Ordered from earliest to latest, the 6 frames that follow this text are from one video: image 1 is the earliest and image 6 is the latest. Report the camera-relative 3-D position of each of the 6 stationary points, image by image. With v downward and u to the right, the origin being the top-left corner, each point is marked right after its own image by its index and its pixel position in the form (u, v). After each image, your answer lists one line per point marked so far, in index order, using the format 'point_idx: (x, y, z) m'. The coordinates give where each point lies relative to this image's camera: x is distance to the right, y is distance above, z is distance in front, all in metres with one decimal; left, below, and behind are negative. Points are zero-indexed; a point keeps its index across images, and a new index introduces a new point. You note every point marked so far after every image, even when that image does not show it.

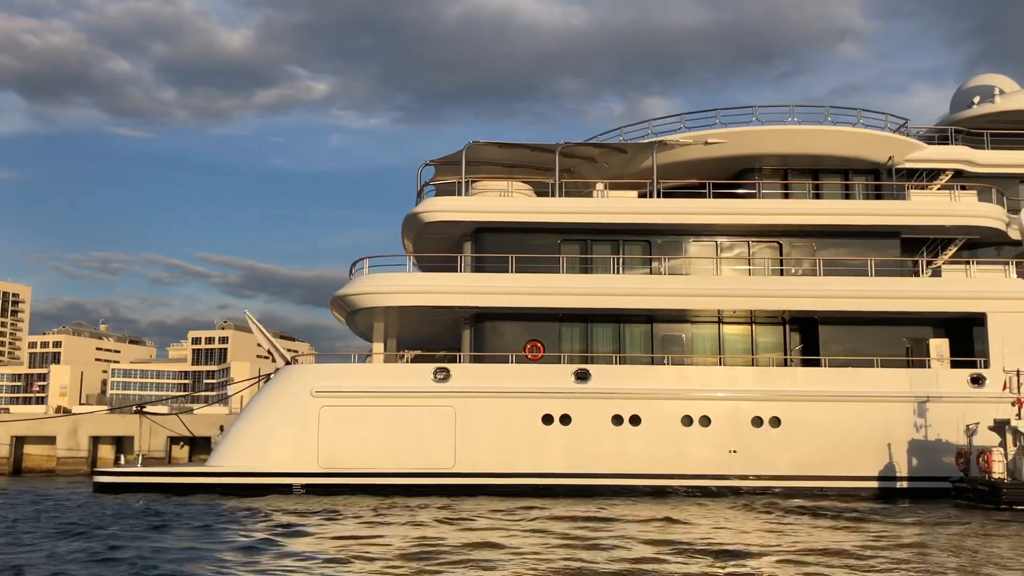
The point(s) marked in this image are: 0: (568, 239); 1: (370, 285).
0: (+1.2, +1.0, +17.6) m
1: (-2.6, 0.0, +16.8) m
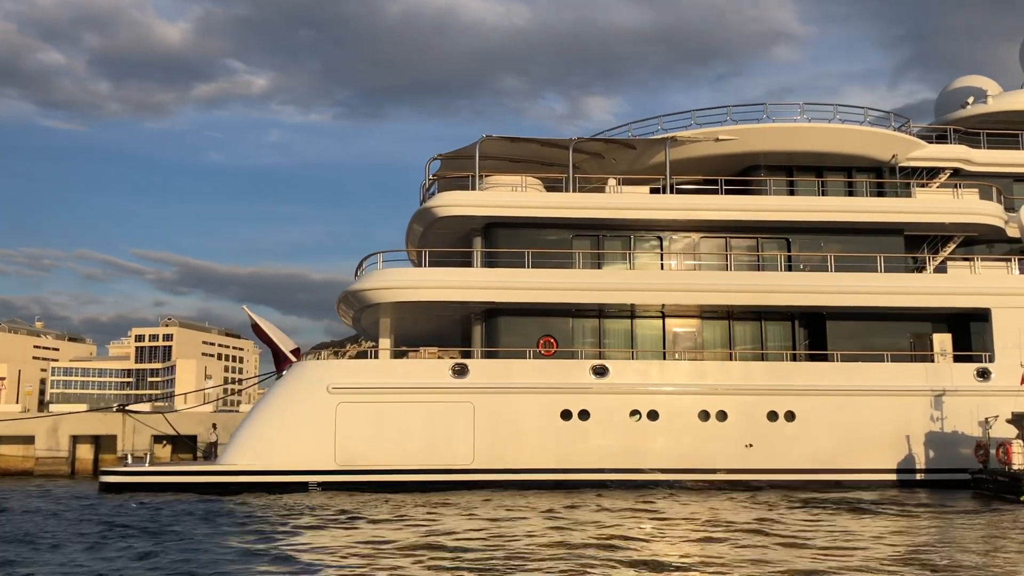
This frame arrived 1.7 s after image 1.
0: (+1.4, +1.1, +17.5) m
1: (-2.3, +0.1, +16.6) m
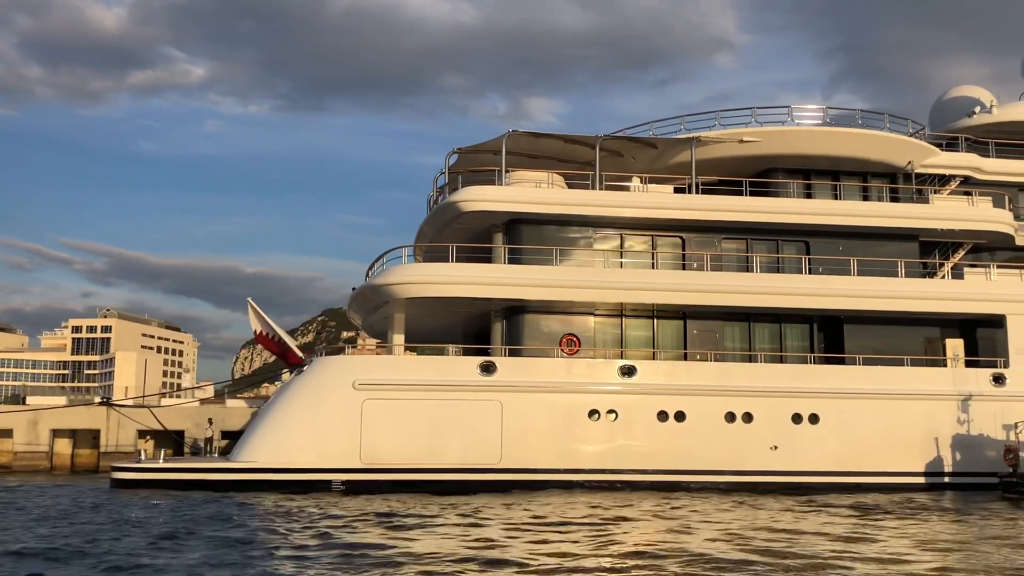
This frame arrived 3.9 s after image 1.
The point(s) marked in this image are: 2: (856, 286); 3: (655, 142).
0: (+1.8, +1.1, +17.4) m
1: (-1.9, +0.2, +16.2) m
2: (+6.8, 0.0, +17.0) m
3: (+2.9, +2.9, +17.3) m
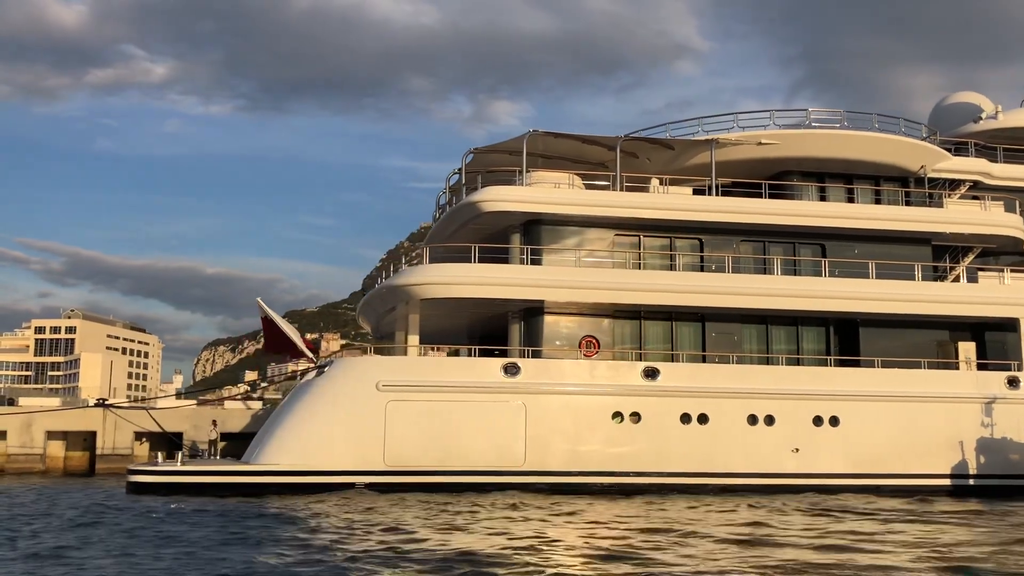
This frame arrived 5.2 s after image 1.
0: (+2.2, +1.1, +17.3) m
1: (-1.5, +0.2, +16.1) m
2: (+7.1, 0.0, +17.0) m
3: (+3.2, +2.9, +17.3) m
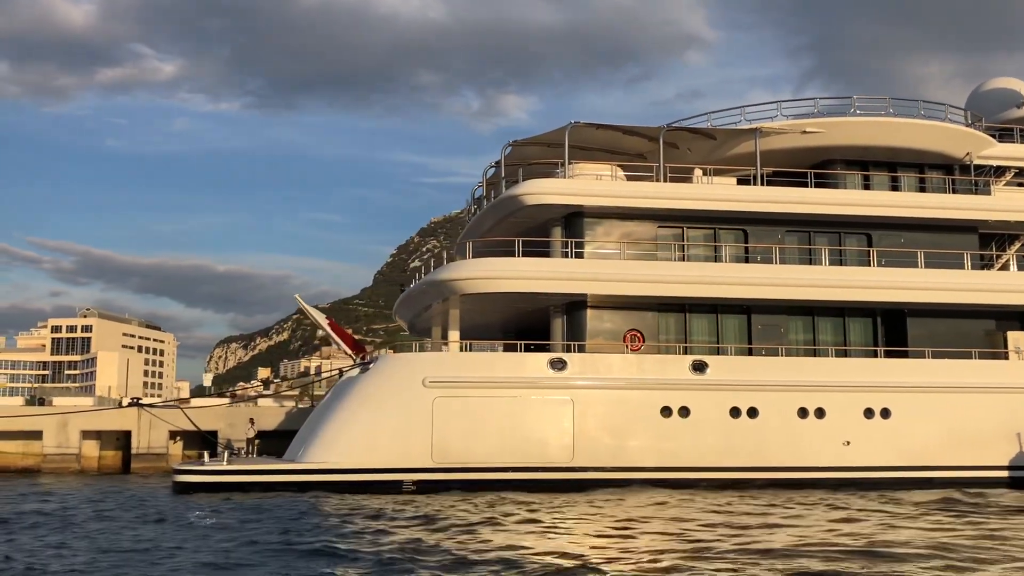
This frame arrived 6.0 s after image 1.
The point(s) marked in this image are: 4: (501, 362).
0: (+3.0, +1.2, +17.1) m
1: (-0.7, +0.3, +15.9) m
2: (+7.9, +0.2, +16.7) m
3: (+4.0, +3.0, +17.0) m
4: (-0.2, -1.3, +14.6) m
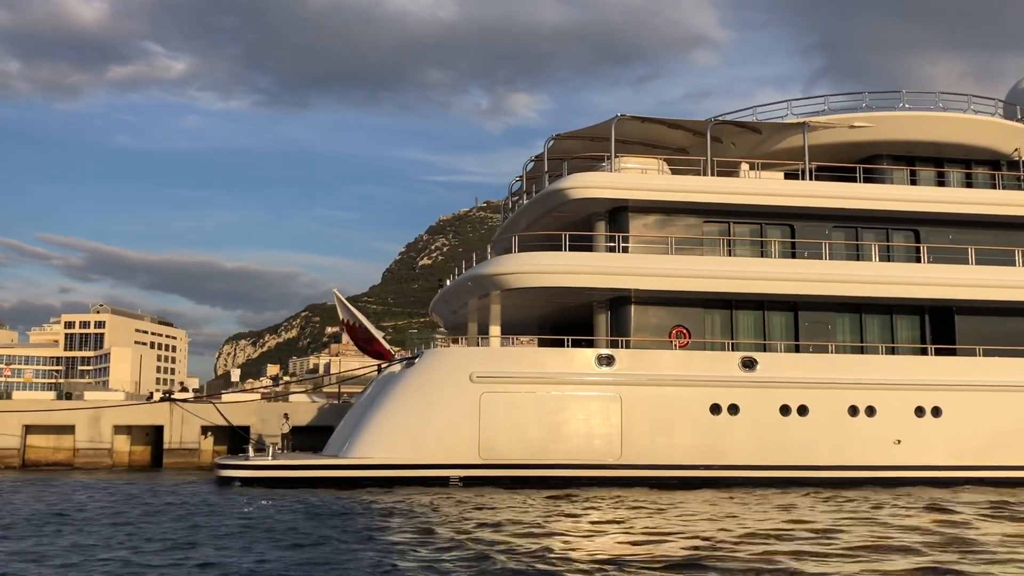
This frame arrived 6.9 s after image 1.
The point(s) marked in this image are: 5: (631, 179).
0: (+3.8, +1.3, +16.9) m
1: (+0.1, +0.4, +15.7) m
2: (+8.7, +0.3, +16.4) m
3: (+4.8, +3.1, +16.8) m
4: (+0.6, -1.2, +14.4) m
5: (+2.1, +2.0, +16.1) m
